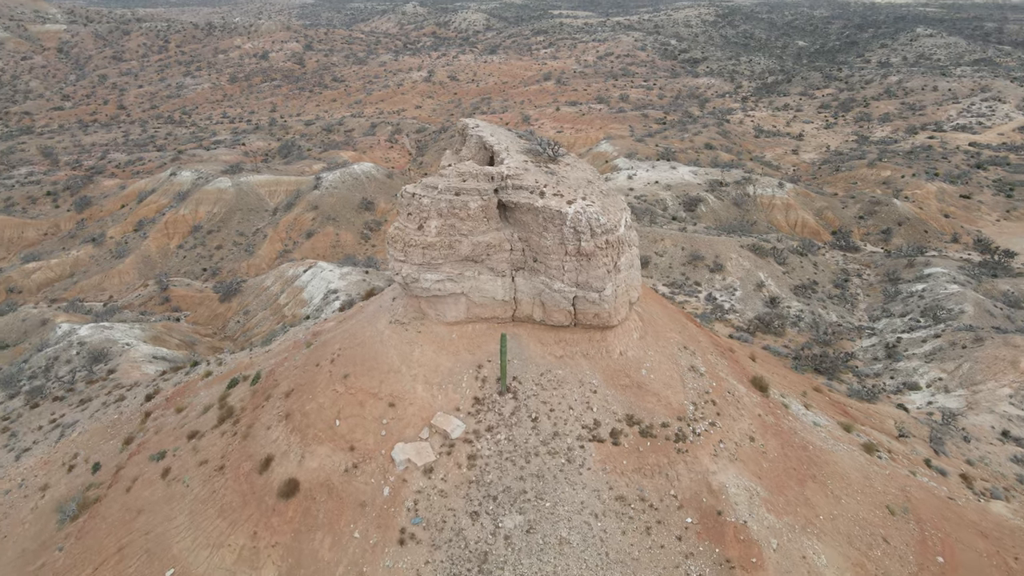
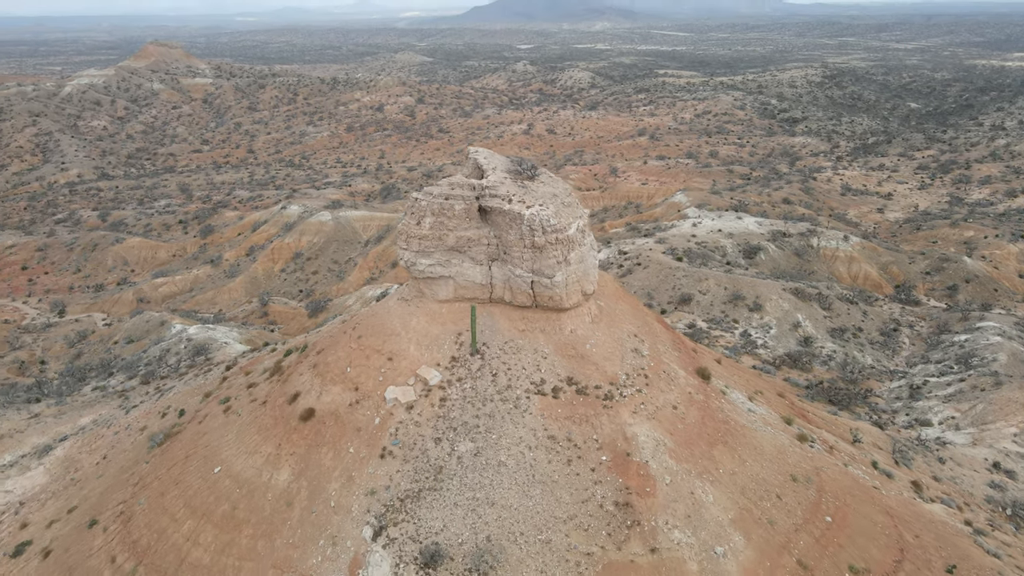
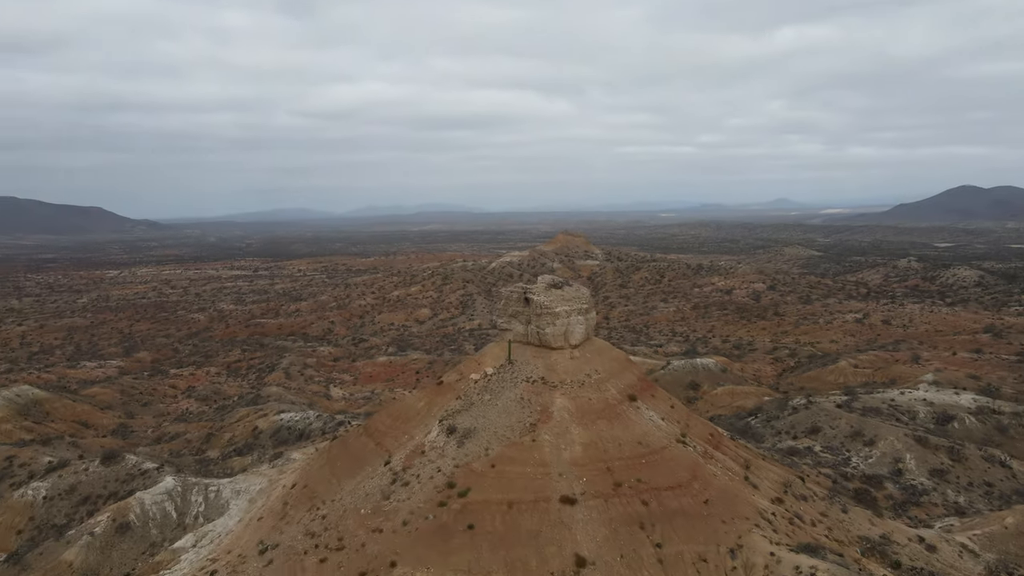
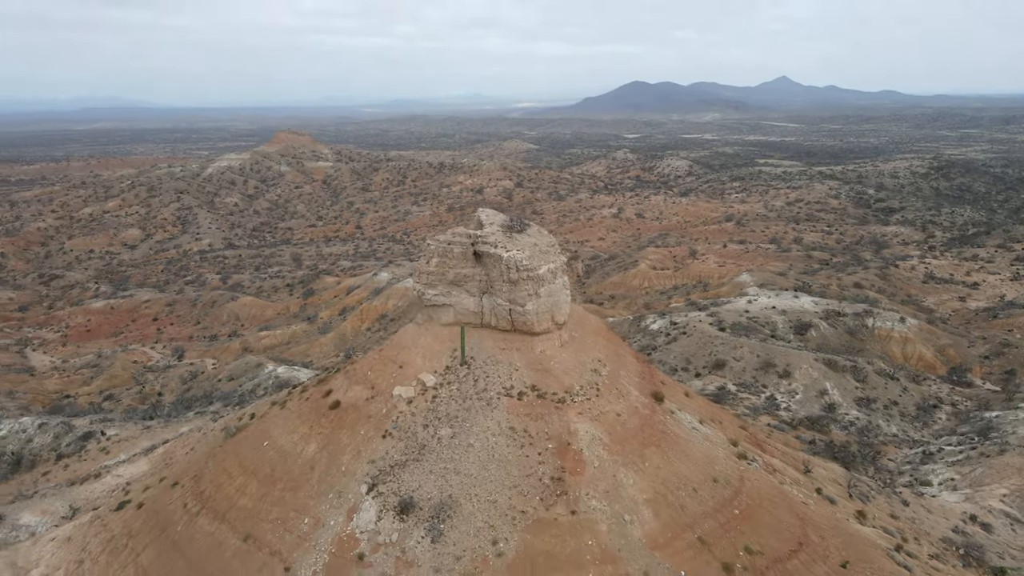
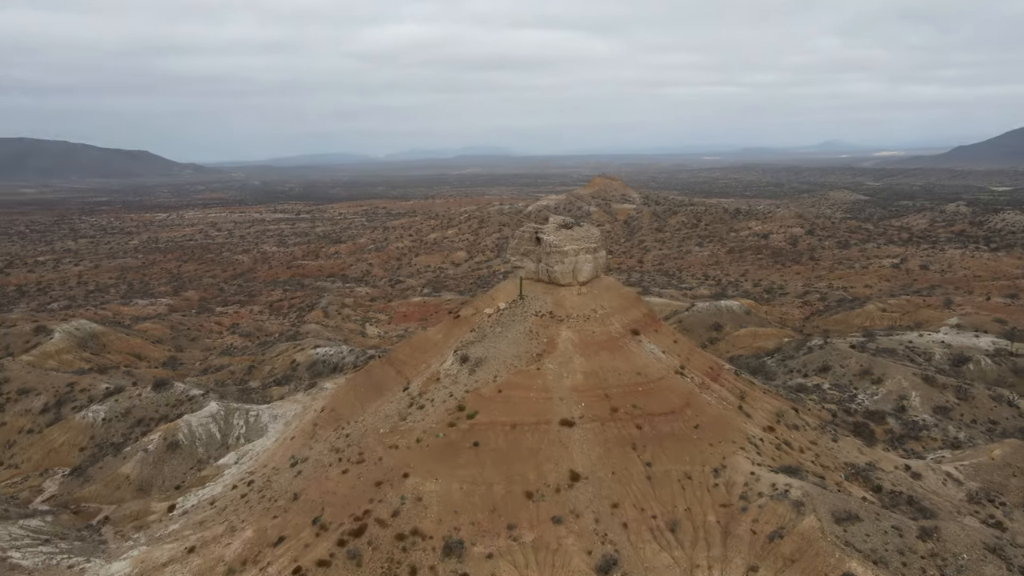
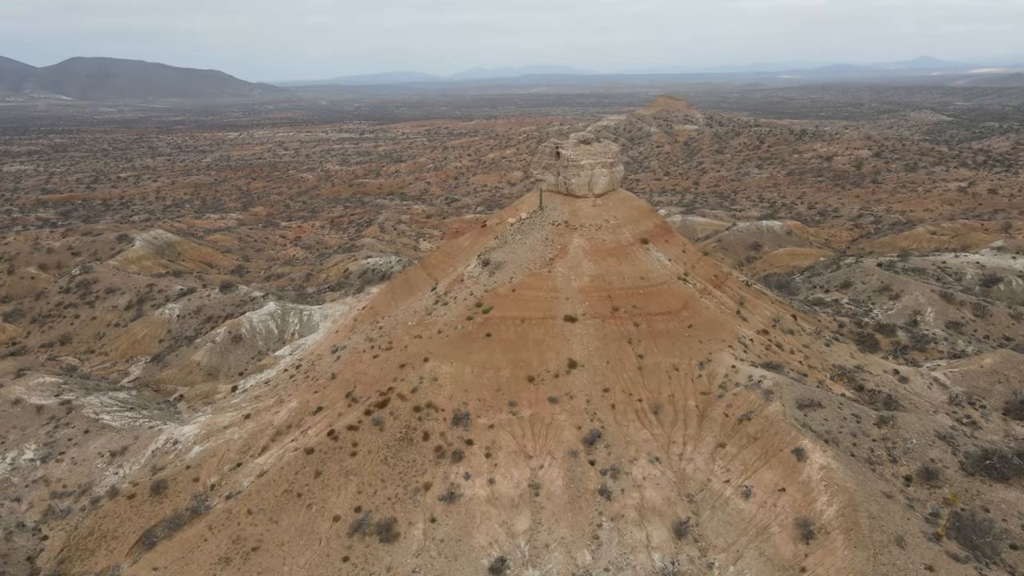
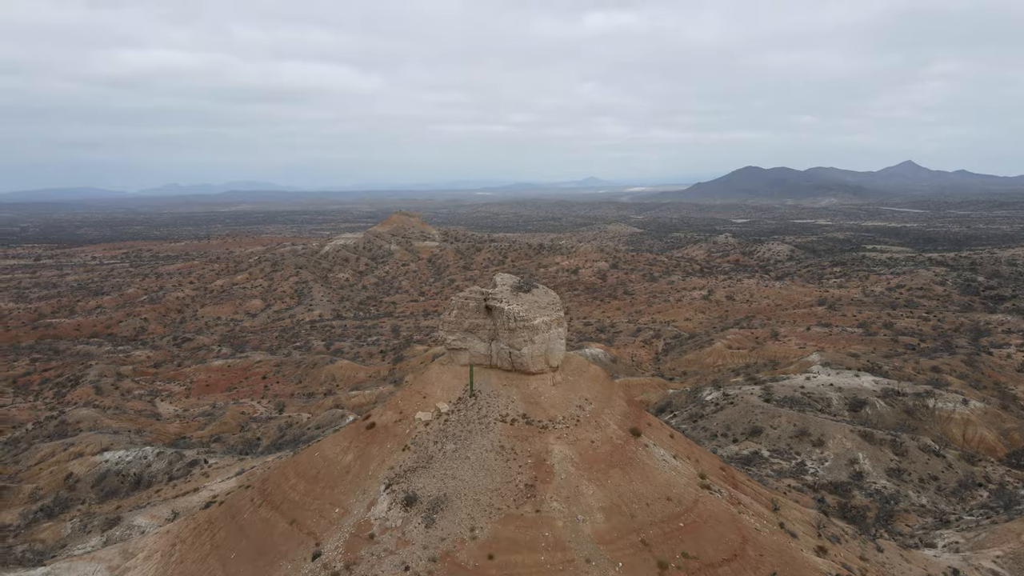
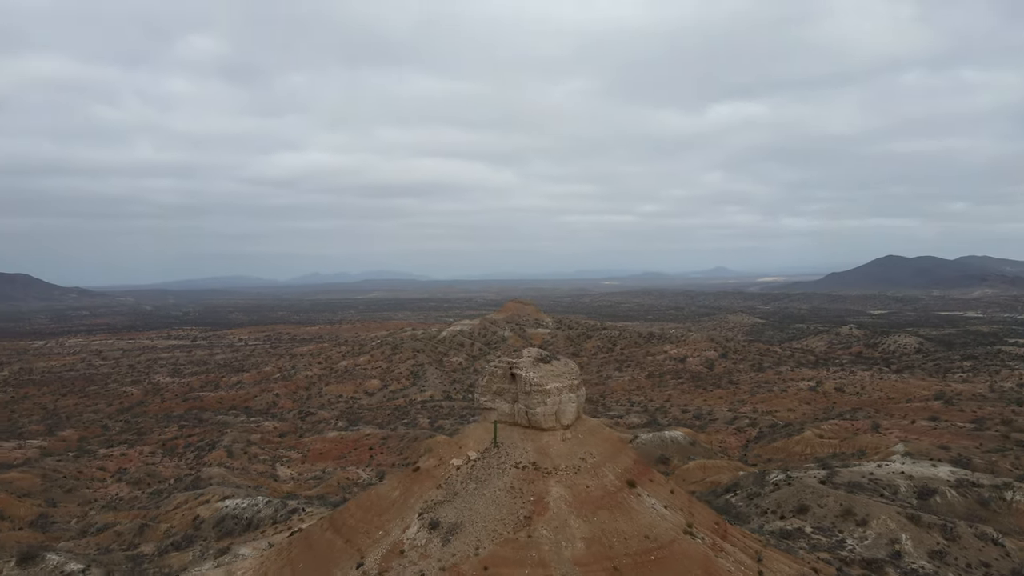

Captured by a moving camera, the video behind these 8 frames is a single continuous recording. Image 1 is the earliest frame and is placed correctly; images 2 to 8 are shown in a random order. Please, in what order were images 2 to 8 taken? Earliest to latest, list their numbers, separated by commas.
2, 4, 7, 8, 3, 5, 6
